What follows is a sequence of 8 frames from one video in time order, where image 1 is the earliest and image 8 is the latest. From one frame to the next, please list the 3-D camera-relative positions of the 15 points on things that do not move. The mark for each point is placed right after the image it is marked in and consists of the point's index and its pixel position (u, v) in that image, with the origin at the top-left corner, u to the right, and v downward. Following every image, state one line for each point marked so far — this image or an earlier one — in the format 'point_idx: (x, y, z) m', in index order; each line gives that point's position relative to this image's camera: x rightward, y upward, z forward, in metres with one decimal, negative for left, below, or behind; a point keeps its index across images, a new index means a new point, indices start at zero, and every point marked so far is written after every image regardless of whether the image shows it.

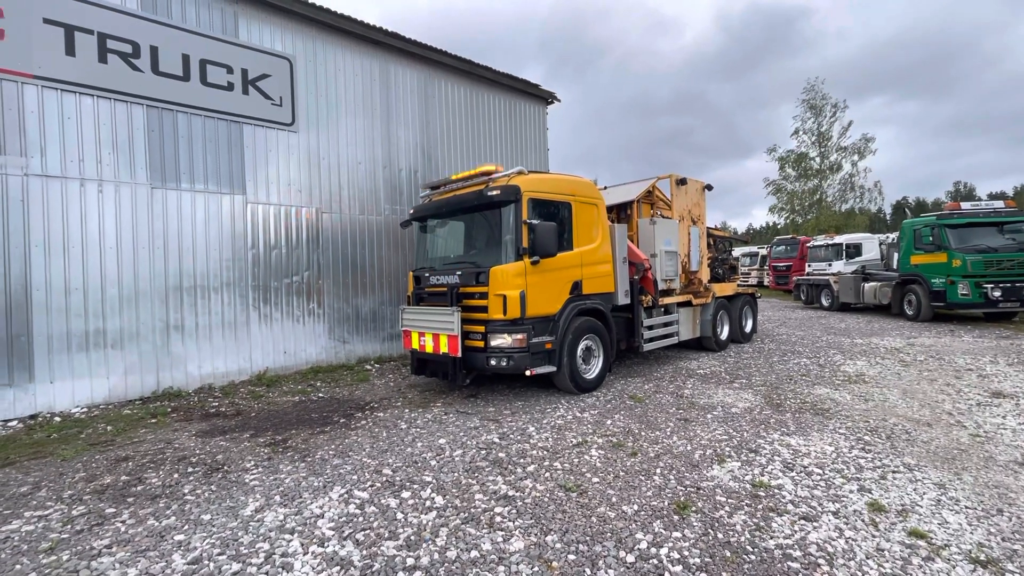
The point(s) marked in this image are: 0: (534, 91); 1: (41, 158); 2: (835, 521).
0: (+0.5, +5.2, +12.6) m
1: (-6.2, +1.7, +6.3) m
2: (+2.3, -1.7, +3.4) m
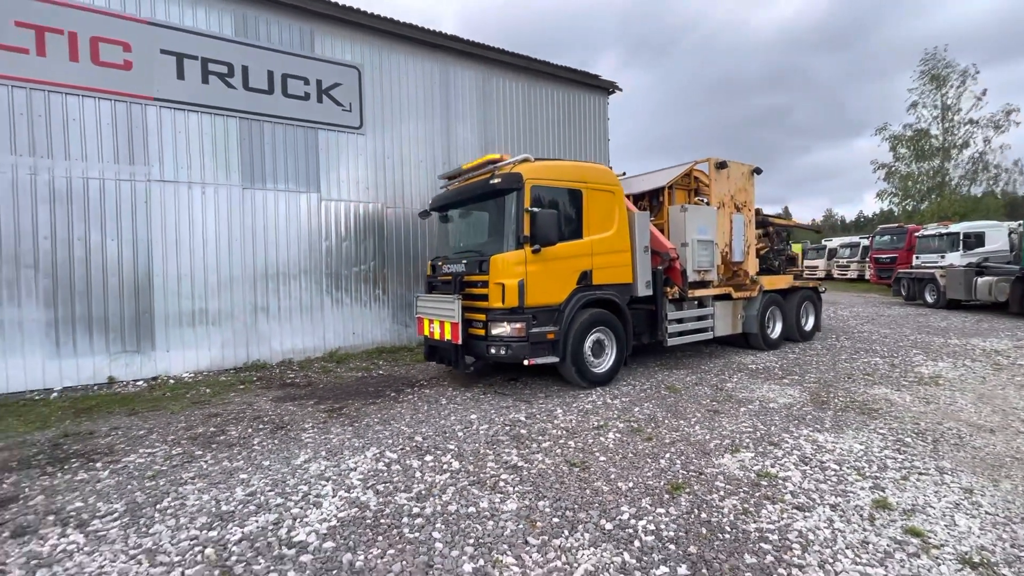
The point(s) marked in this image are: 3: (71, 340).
0: (+2.1, +5.5, +12.6) m
1: (-5.6, +2.0, +7.6) m
2: (+2.2, -1.6, +3.4) m
3: (-6.5, -0.8, +7.0) m
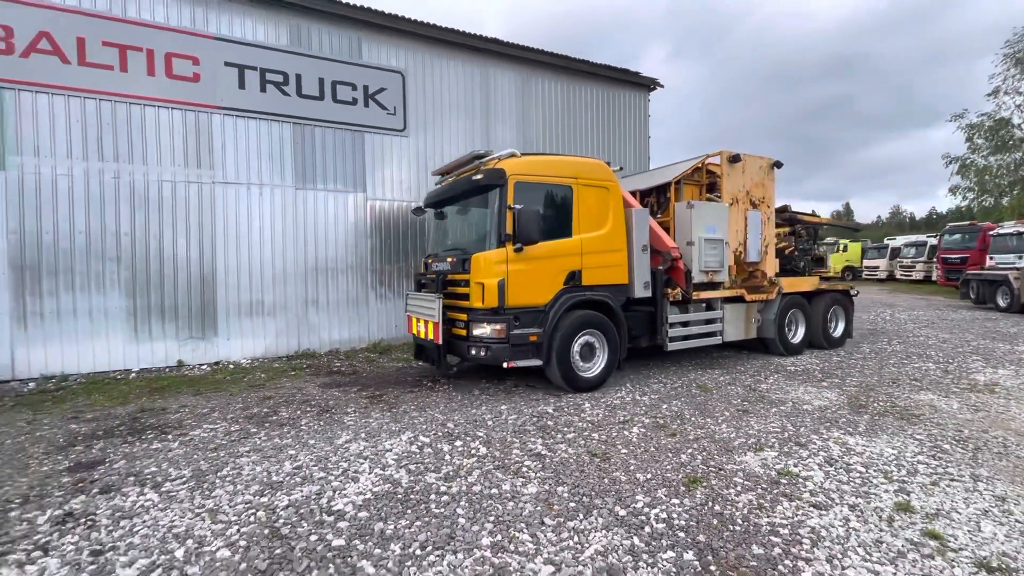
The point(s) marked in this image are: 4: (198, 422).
0: (+3.2, +5.5, +12.6) m
1: (-5.0, +2.1, +8.3) m
2: (+2.4, -1.6, +3.4) m
3: (-6.0, -0.6, +7.8) m
4: (-3.6, -1.5, +5.4) m
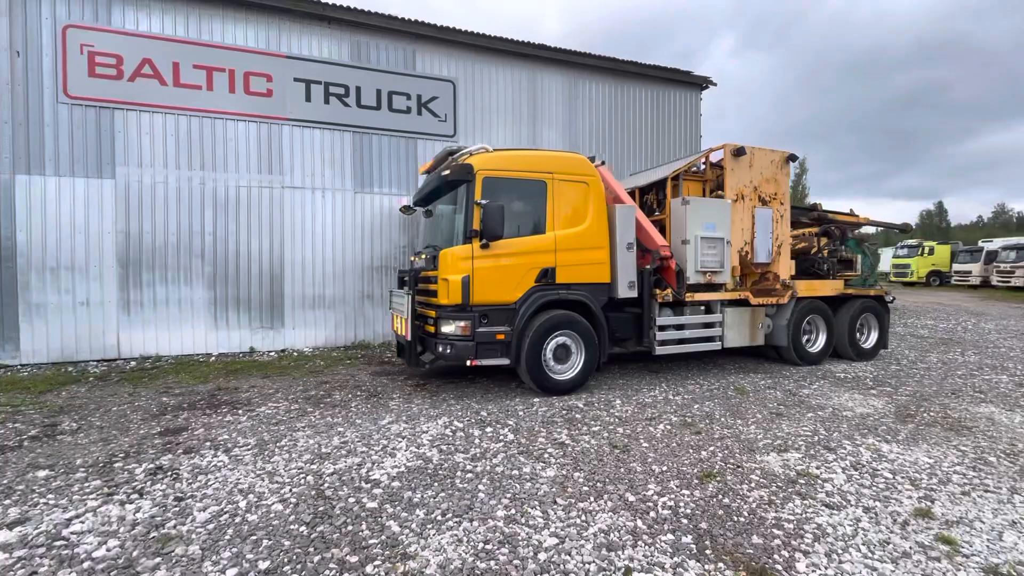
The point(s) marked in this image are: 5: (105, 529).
0: (+4.5, +5.5, +12.4) m
1: (-4.3, +2.2, +9.1) m
2: (+2.5, -1.6, +3.4) m
3: (-5.3, -0.5, +8.8) m
4: (-3.2, -1.4, +6.1) m
5: (-2.7, -1.6, +3.2) m
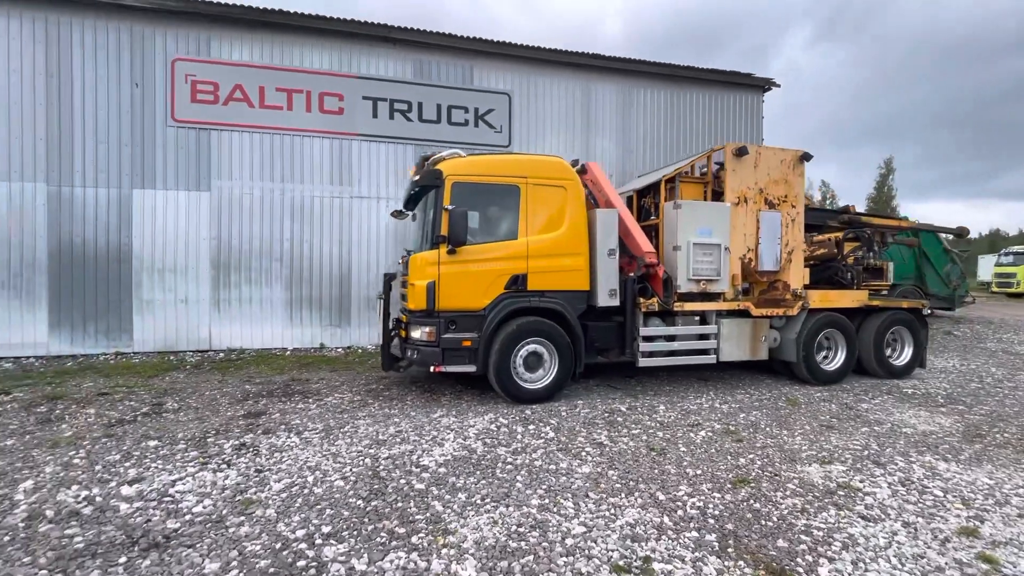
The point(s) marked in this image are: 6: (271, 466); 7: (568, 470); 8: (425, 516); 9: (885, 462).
0: (+5.9, +5.3, +12.1) m
1: (-3.2, +2.2, +9.9) m
2: (+2.7, -1.7, +3.4) m
3: (-4.4, -0.5, +9.6) m
4: (-2.6, -1.5, +6.7) m
5: (-2.5, -1.6, +3.8) m
6: (-2.2, -1.6, +4.3) m
7: (+0.5, -1.6, +4.3) m
8: (-0.6, -1.7, +3.5) m
9: (+3.6, -1.7, +4.5) m
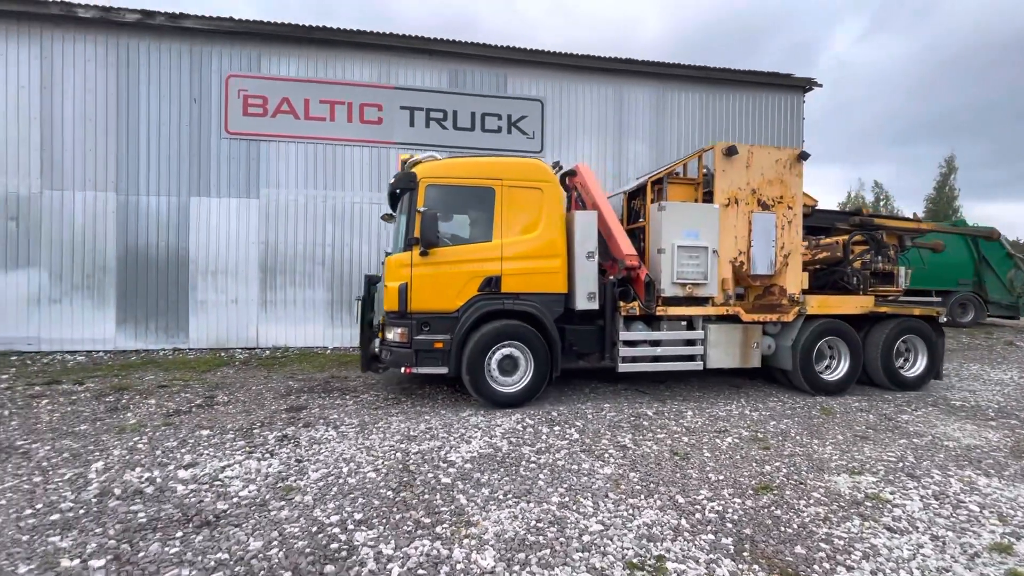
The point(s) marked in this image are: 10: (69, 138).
0: (+6.8, +5.2, +11.8) m
1: (-2.5, +2.1, +10.3) m
2: (+2.9, -1.8, +3.3) m
3: (-3.7, -0.6, +10.1) m
4: (-2.2, -1.5, +7.1) m
5: (-2.3, -1.6, +4.1) m
6: (-1.9, -1.6, +4.6) m
7: (+0.7, -1.7, +4.4) m
8: (-0.5, -1.7, +3.6) m
9: (+3.8, -1.7, +4.4) m
10: (-8.7, +2.9, +9.3) m
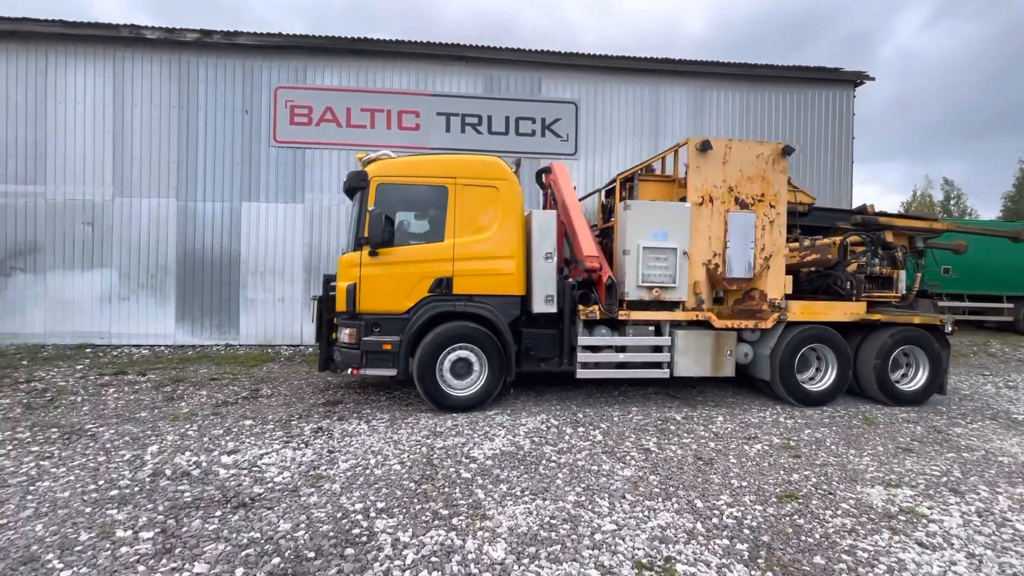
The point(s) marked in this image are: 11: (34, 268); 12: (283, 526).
0: (+7.6, +5.1, +11.3) m
1: (-1.8, +2.1, +10.6) m
2: (+3.0, -1.8, +3.1) m
3: (-3.0, -0.6, +10.5) m
4: (-1.7, -1.5, +7.3) m
5: (-2.1, -1.6, +4.4) m
6: (-1.7, -1.6, +4.8) m
7: (+0.9, -1.7, +4.4) m
8: (-0.4, -1.7, +3.8) m
9: (+4.0, -1.8, +4.1) m
10: (-8.0, +3.0, +10.1) m
11: (-10.1, +0.4, +10.0) m
12: (-1.6, -1.7, +3.4) m
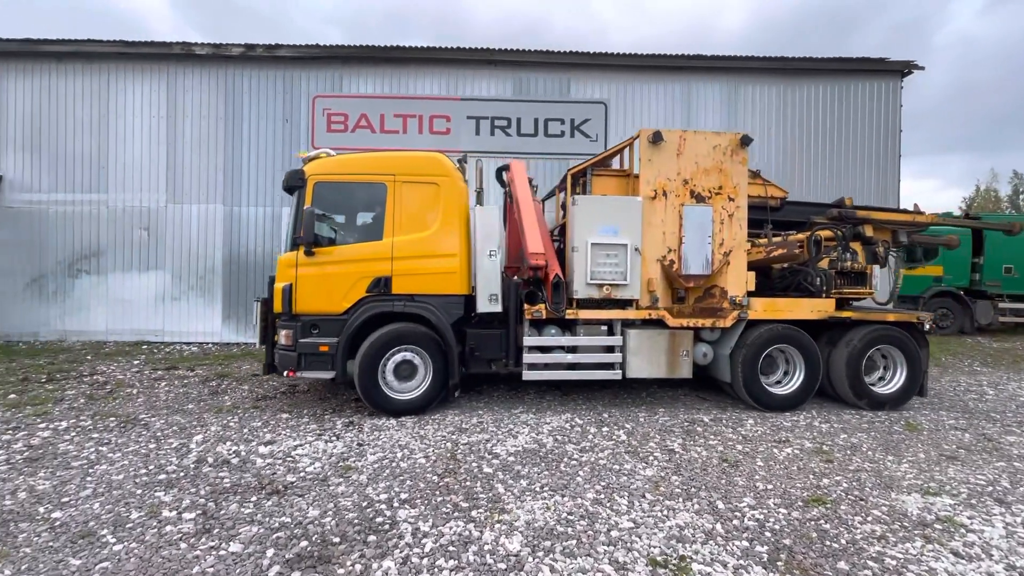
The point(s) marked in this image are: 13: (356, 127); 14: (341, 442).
0: (+8.3, +5.1, +10.8) m
1: (-1.1, +2.1, +10.7) m
2: (+3.1, -1.8, +3.0) m
3: (-2.3, -0.6, +10.8) m
4: (-1.3, -1.5, +7.5) m
5: (-1.9, -1.6, +4.6) m
6: (-1.5, -1.6, +5.0) m
7: (+1.1, -1.7, +4.4) m
8: (-0.2, -1.7, +3.9) m
9: (+4.1, -1.8, +3.9) m
10: (-7.4, +2.9, +10.7) m
11: (-9.4, +0.4, +10.8) m
12: (-1.5, -1.7, +3.5) m
13: (-3.5, +3.6, +10.7) m
14: (-1.8, -1.6, +4.9) m
